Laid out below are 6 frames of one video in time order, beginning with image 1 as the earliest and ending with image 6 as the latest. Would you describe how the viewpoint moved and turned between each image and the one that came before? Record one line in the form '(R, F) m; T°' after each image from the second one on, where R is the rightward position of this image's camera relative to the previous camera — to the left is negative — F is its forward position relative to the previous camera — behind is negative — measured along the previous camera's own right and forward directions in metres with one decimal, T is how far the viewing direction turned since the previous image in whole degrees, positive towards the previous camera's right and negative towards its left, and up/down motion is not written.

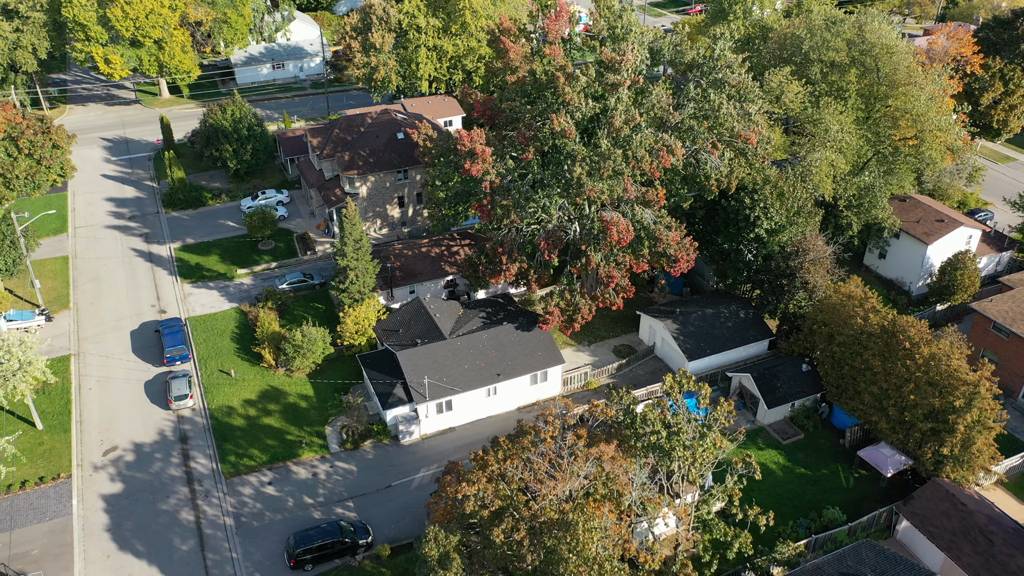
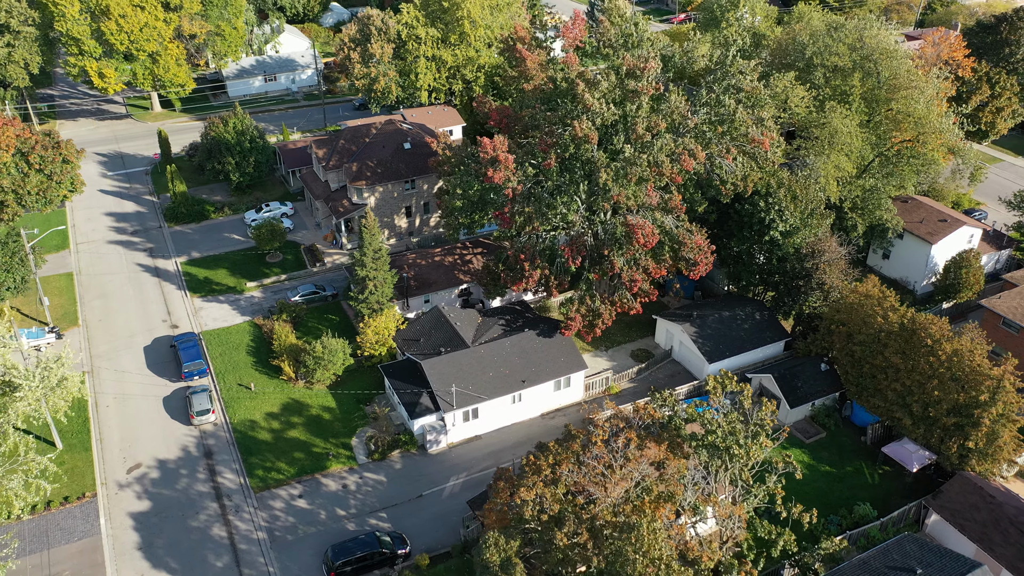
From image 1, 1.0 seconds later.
(-2.2, -0.1) m; +2°
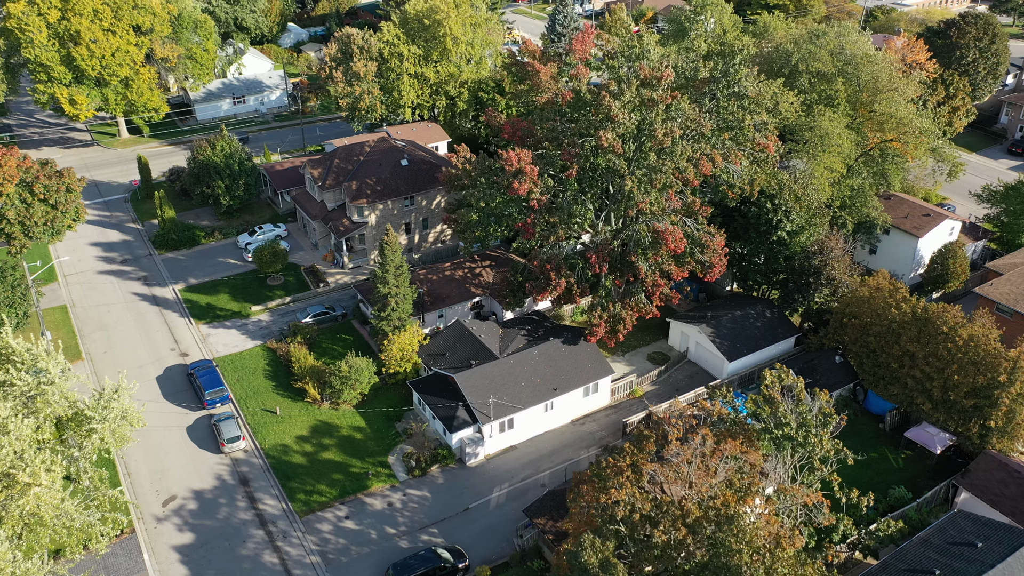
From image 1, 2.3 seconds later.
(-4.1, -0.2) m; +4°
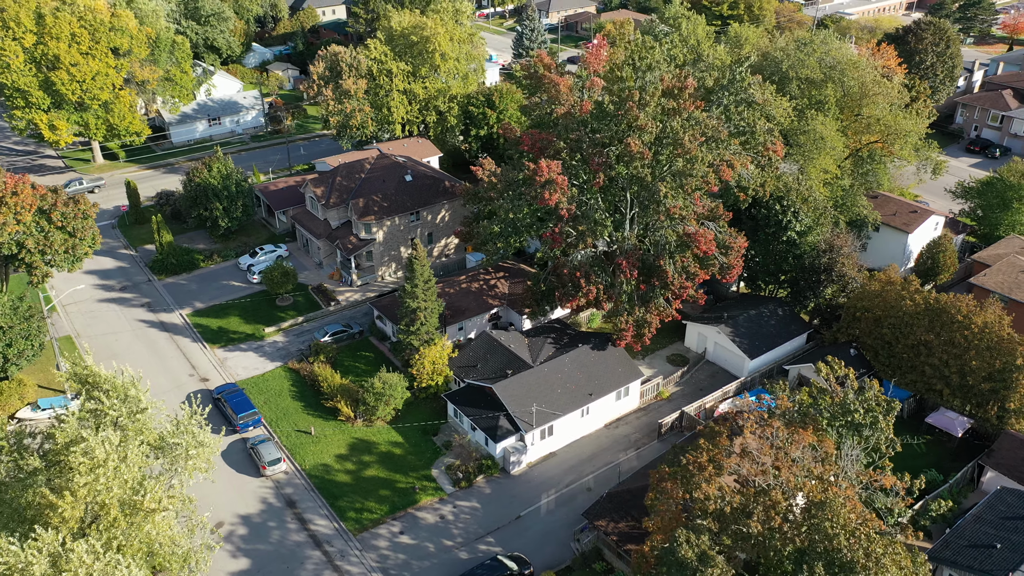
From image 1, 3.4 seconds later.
(-4.2, -0.3) m; +4°
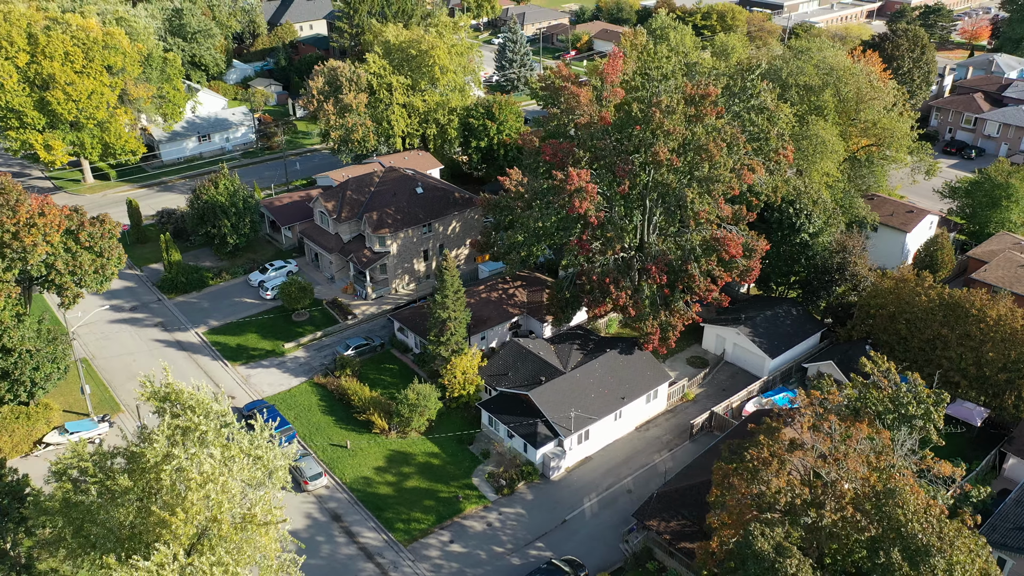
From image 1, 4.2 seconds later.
(-3.3, -0.4) m; +3°
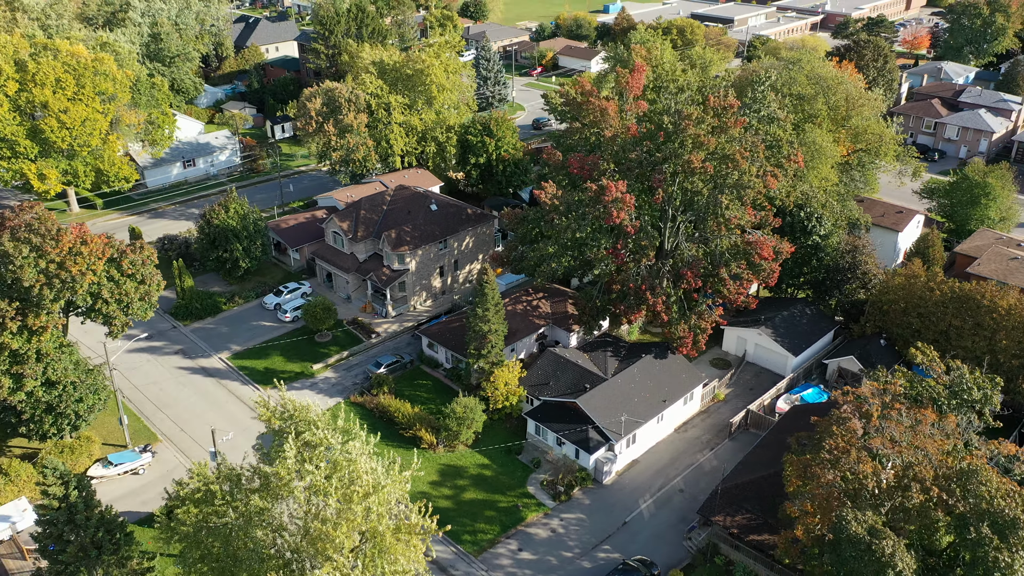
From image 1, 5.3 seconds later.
(-4.8, -0.6) m; +4°
